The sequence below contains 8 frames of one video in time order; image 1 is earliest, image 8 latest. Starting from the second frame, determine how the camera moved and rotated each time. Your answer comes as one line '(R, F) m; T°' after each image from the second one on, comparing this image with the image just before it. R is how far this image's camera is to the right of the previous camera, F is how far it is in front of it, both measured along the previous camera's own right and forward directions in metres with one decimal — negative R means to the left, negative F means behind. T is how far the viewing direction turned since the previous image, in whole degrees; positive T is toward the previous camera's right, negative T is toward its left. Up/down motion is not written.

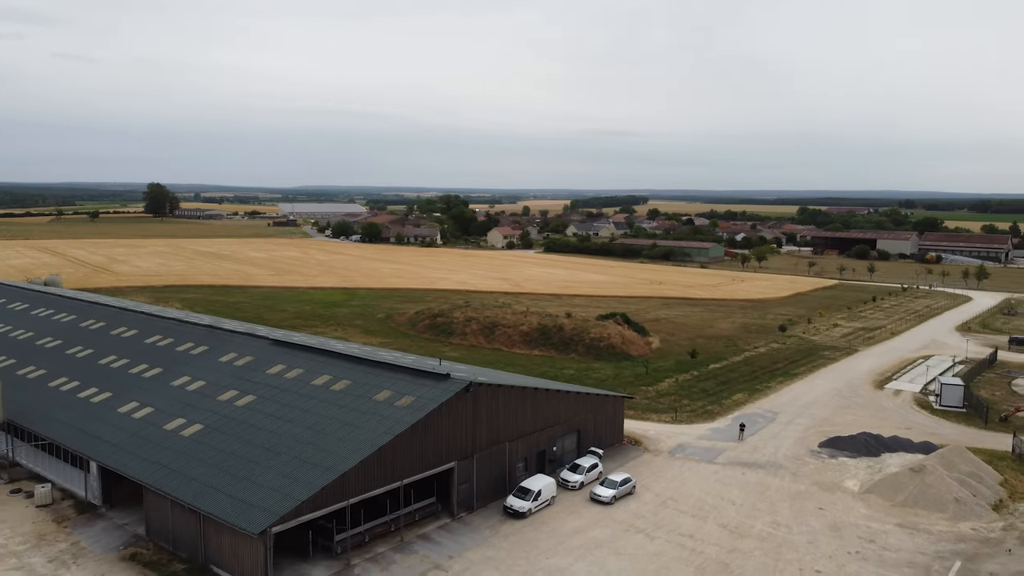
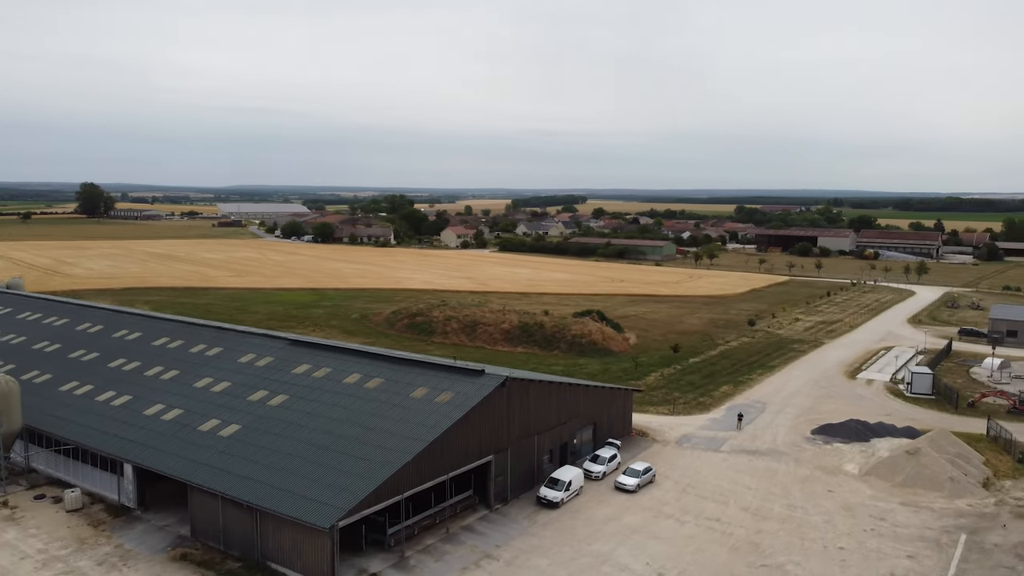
(-2.5, -0.6) m; +4°
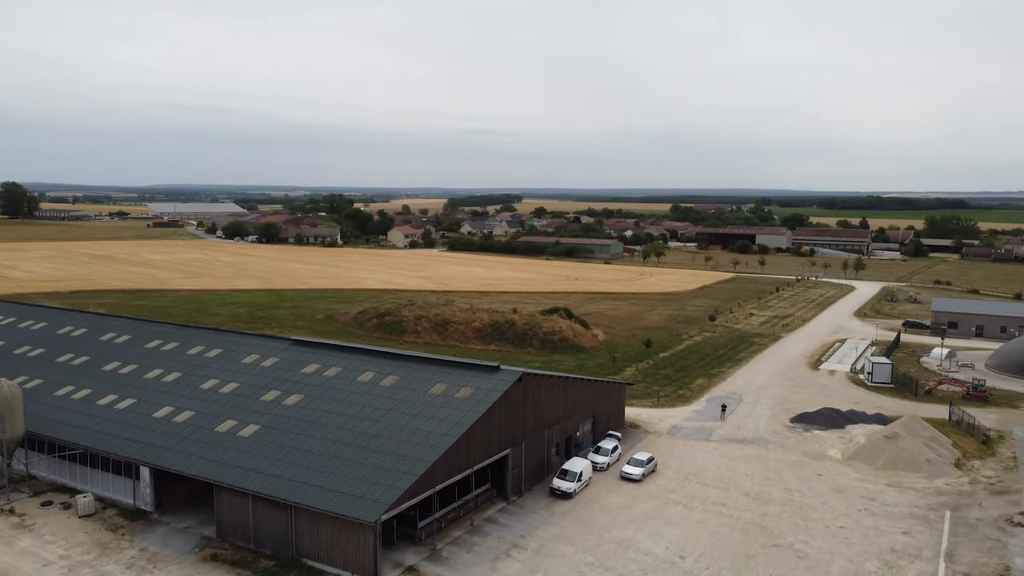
(-2.1, -0.5) m; +5°
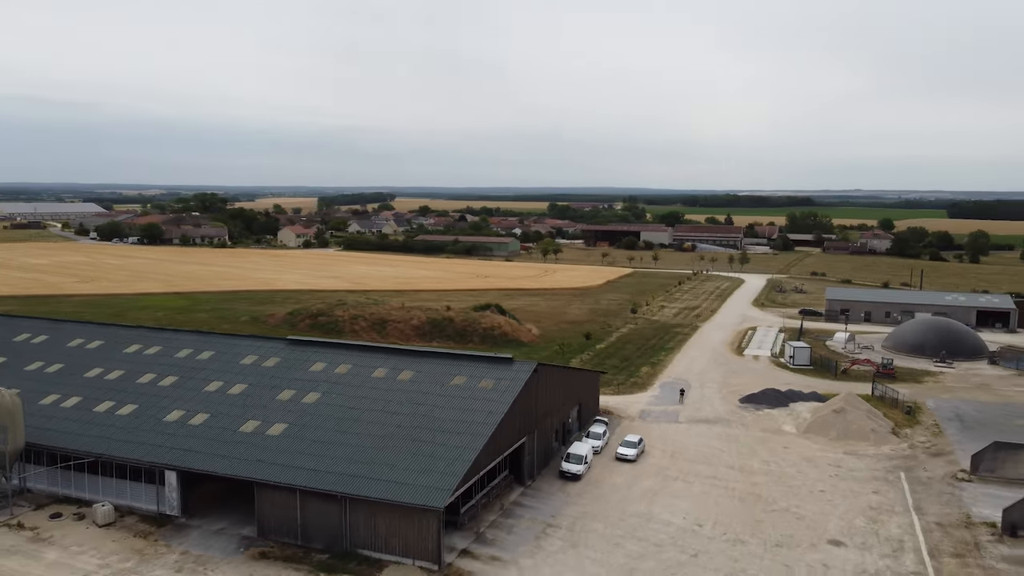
(-4.0, -0.8) m; +9°
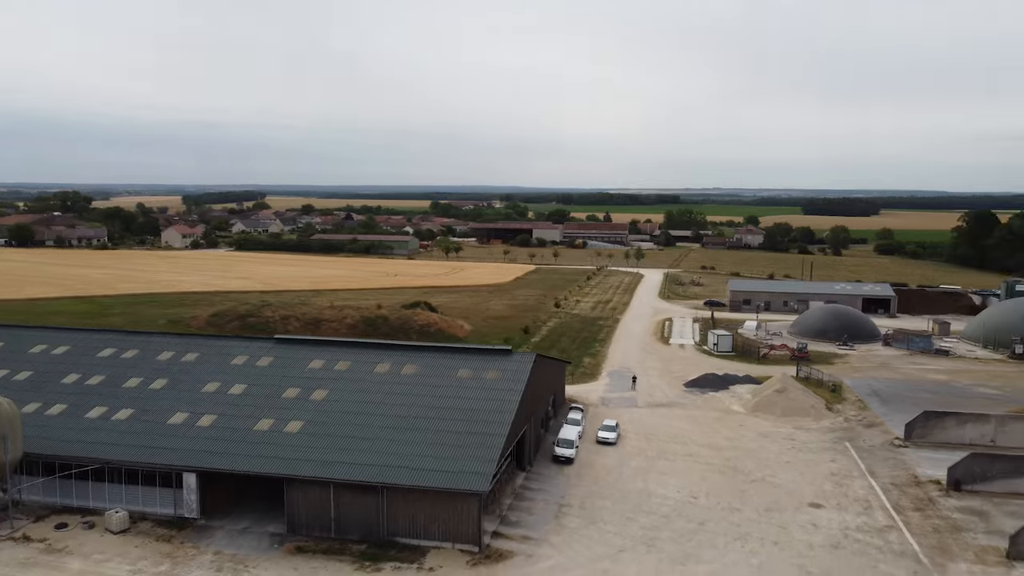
(-3.6, -0.7) m; +9°
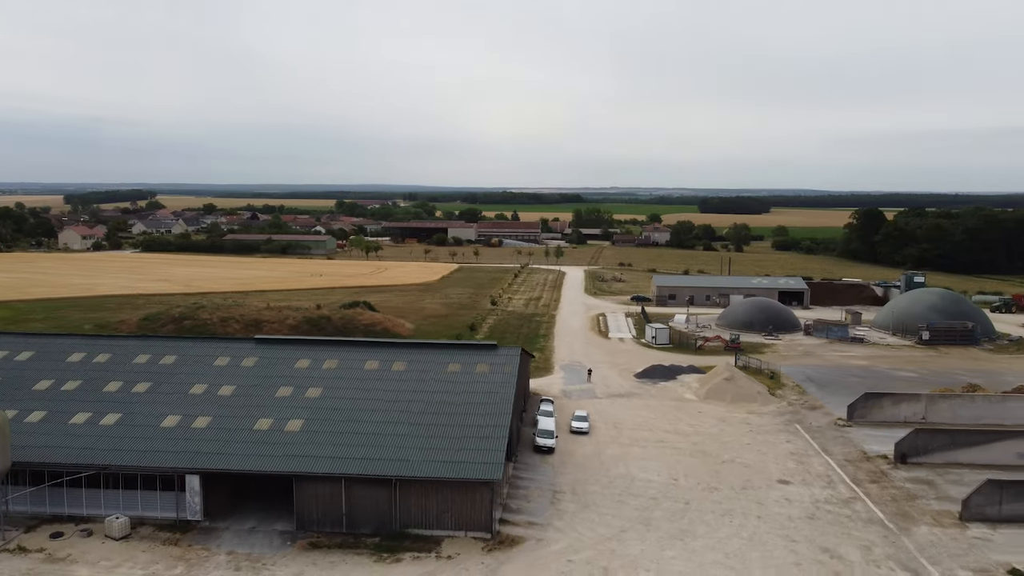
(-2.5, -0.6) m; +7°
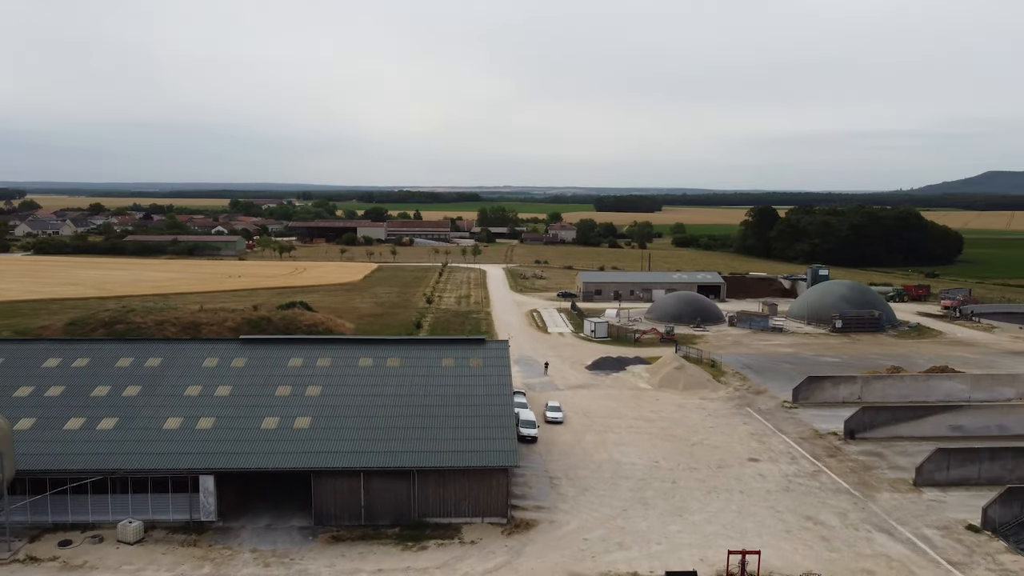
(-2.9, -0.7) m; +7°
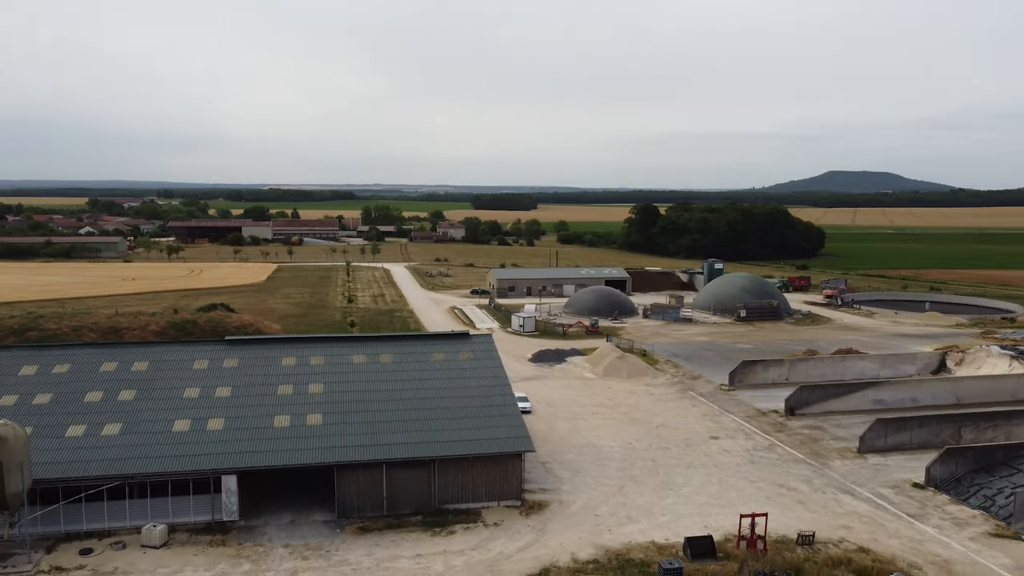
(-3.6, -0.9) m; +9°
